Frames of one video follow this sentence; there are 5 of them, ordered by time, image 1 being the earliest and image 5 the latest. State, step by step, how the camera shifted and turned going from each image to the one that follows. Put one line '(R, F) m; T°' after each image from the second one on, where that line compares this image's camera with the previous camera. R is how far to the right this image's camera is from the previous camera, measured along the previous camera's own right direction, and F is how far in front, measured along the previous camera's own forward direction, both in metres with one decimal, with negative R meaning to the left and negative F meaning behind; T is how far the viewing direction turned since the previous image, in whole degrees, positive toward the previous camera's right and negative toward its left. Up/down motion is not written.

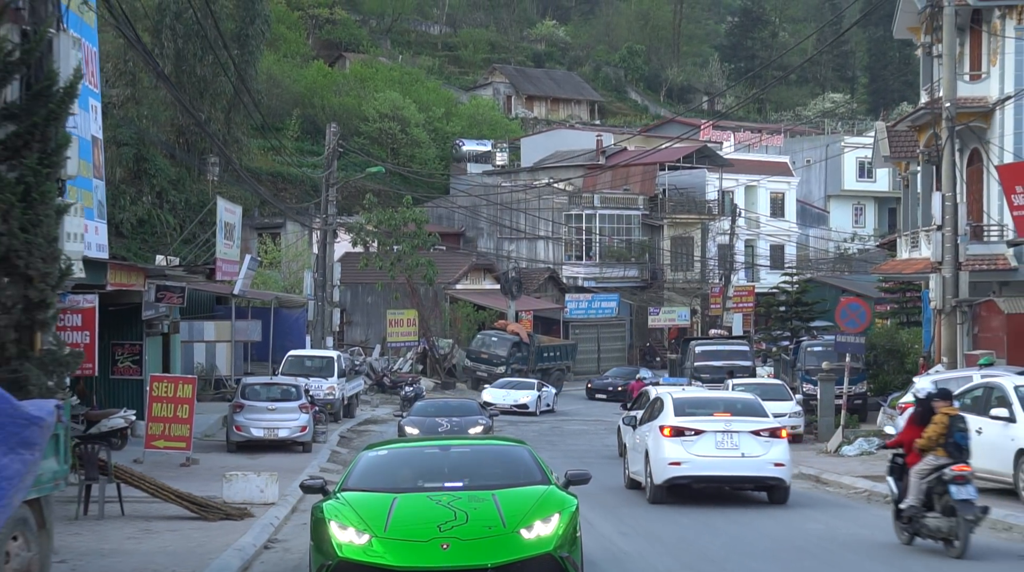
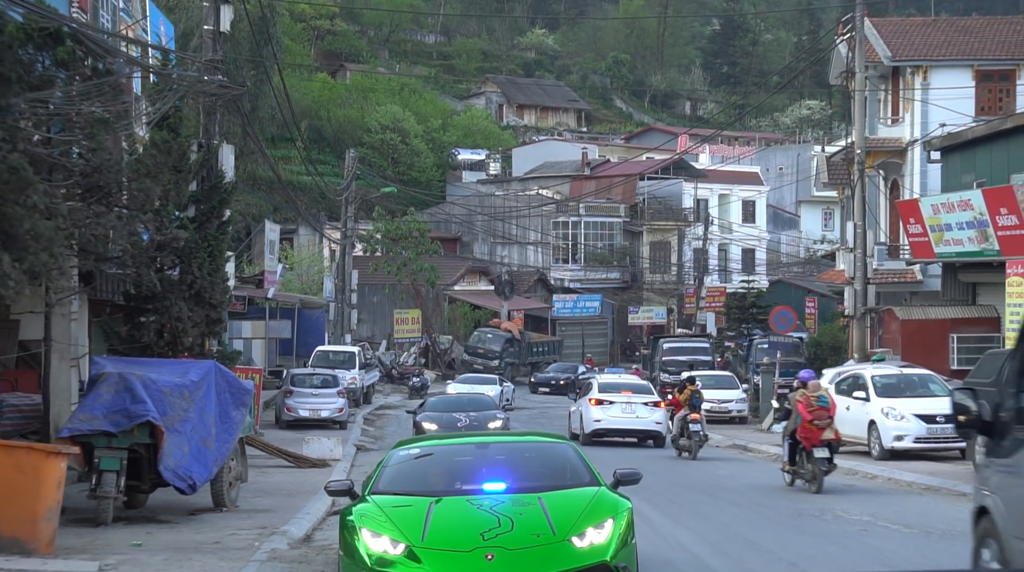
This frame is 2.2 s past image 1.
(-0.2, -6.7) m; 0°
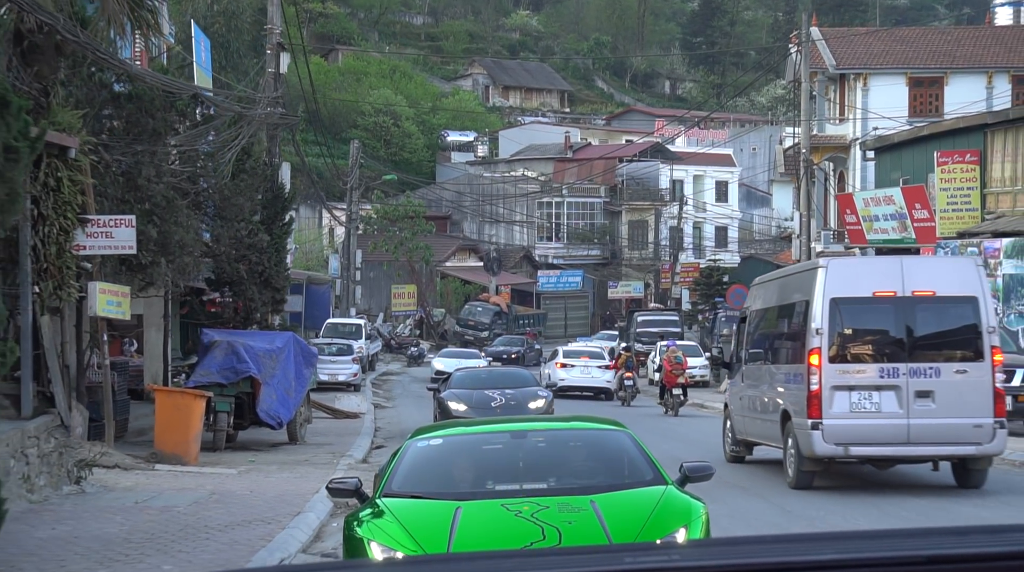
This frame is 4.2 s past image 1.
(-0.3, -5.3) m; +1°
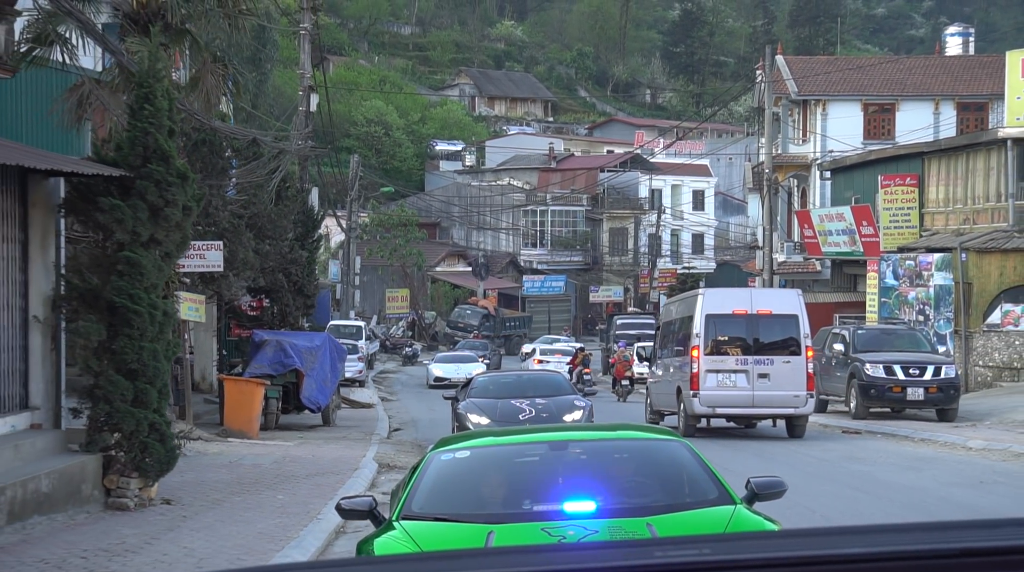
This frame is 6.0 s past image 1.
(-0.3, -4.2) m; +1°
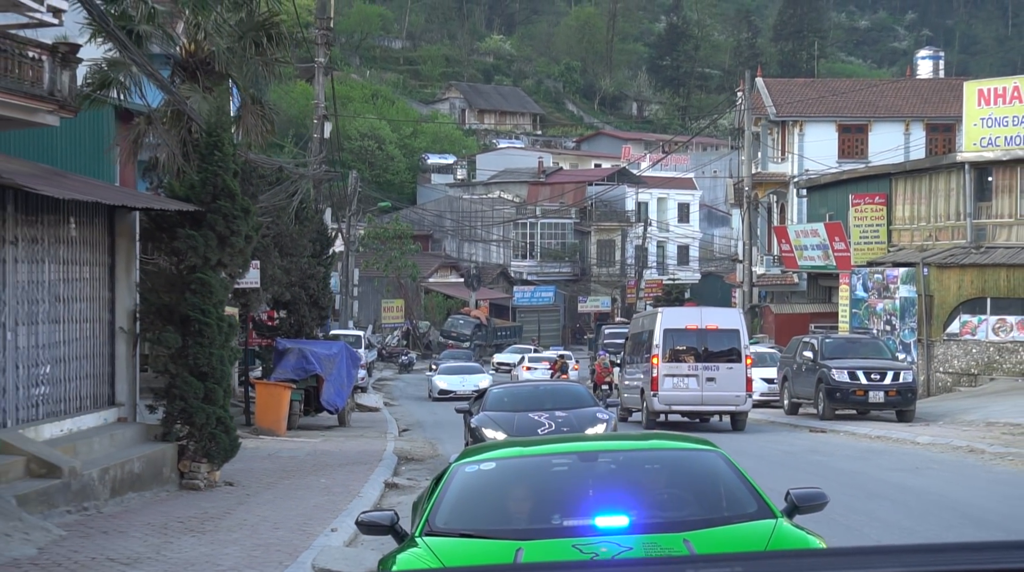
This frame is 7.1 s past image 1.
(-0.2, -2.5) m; +1°
